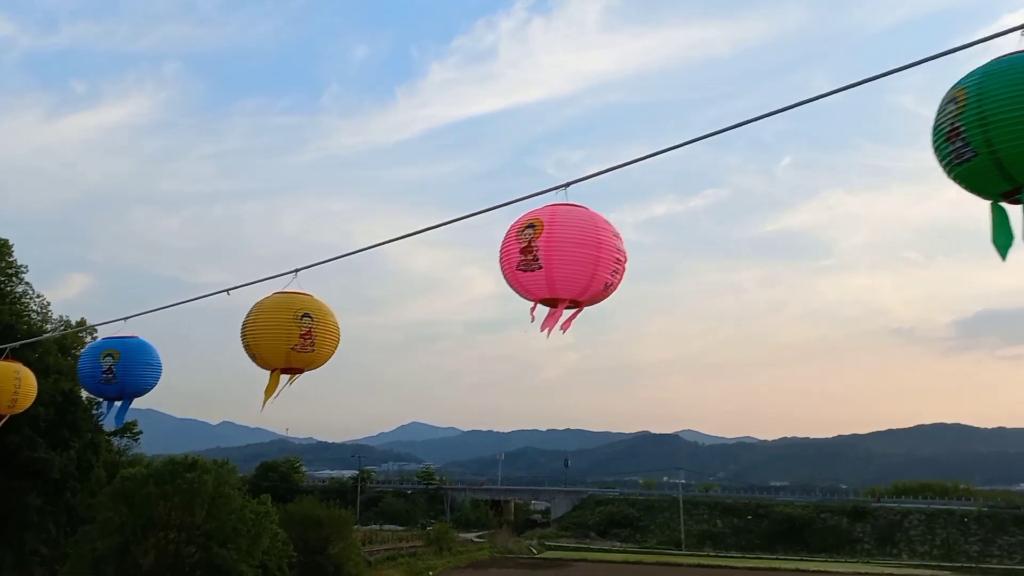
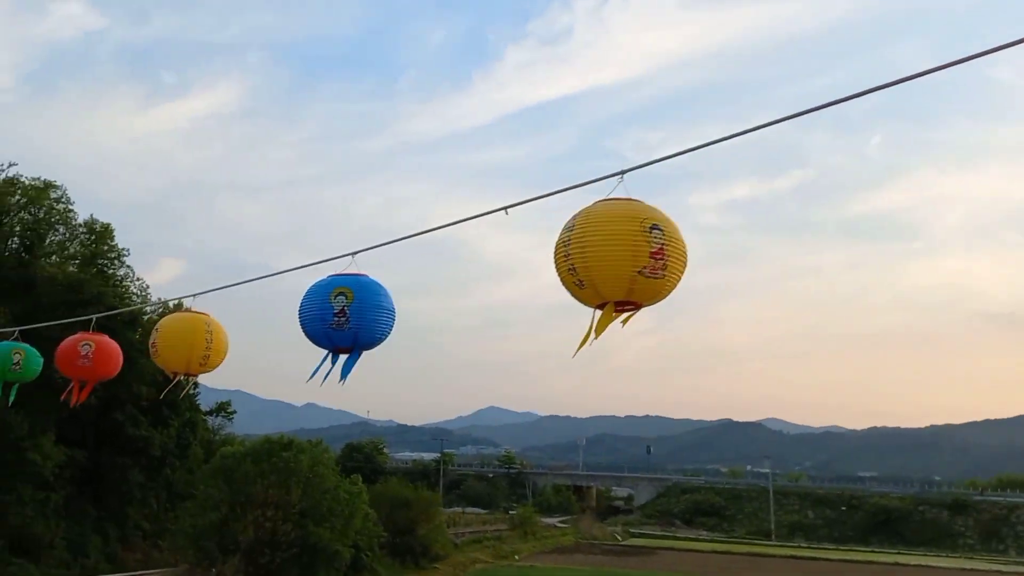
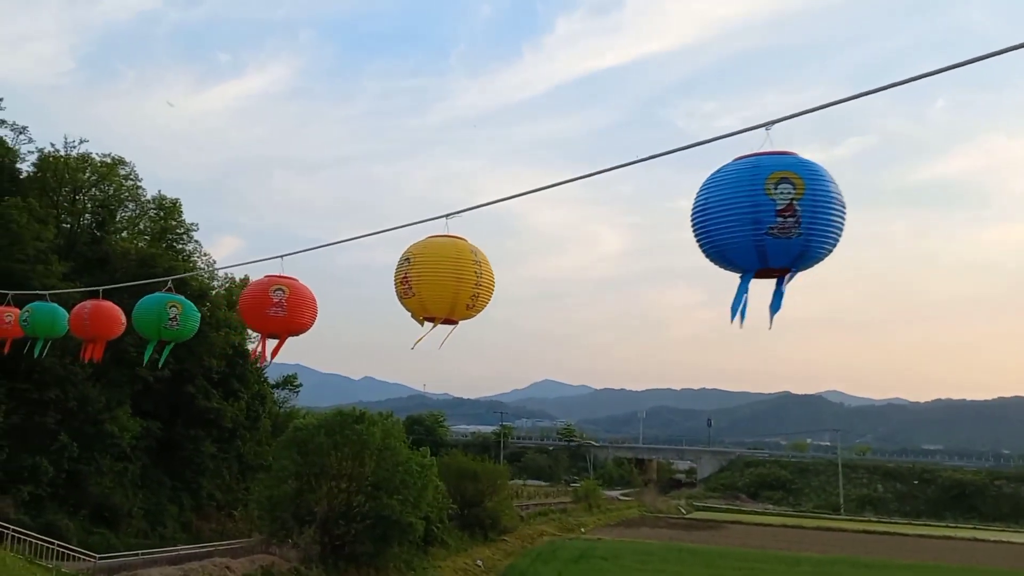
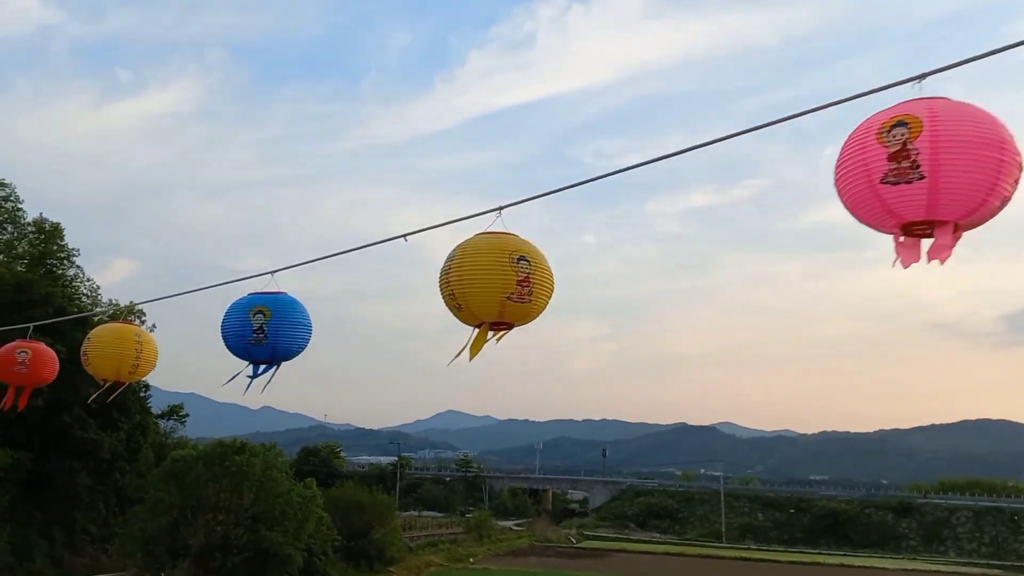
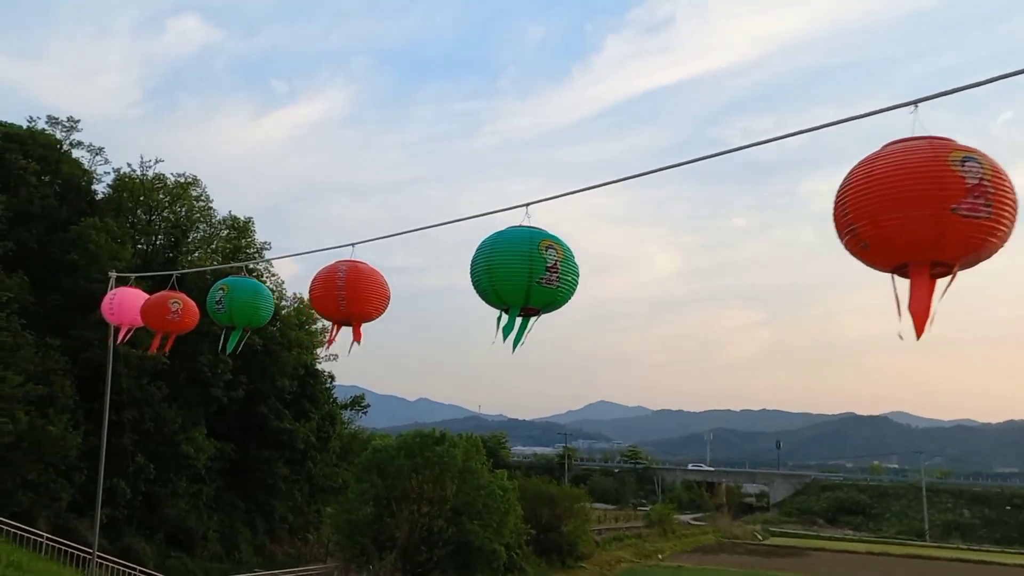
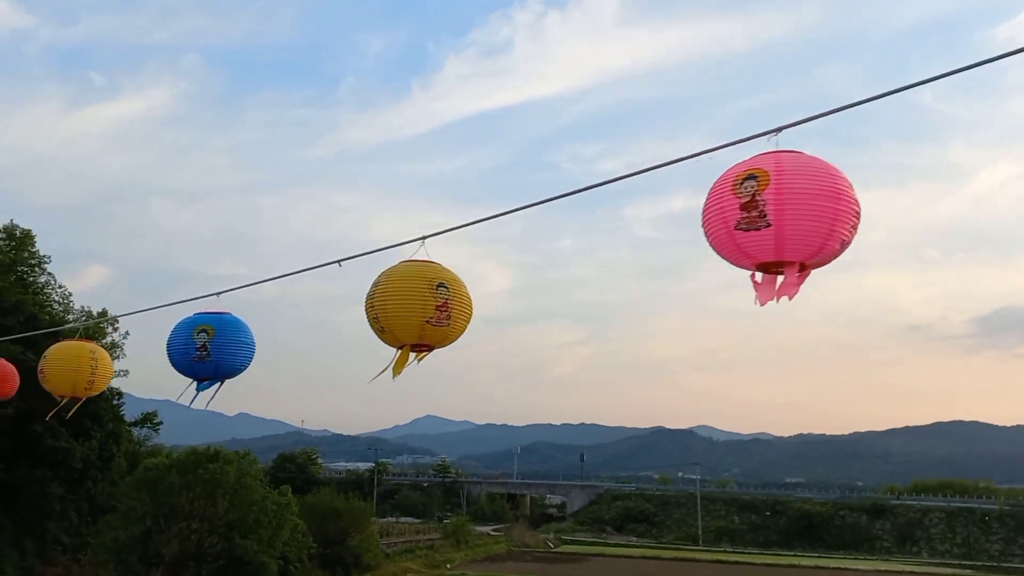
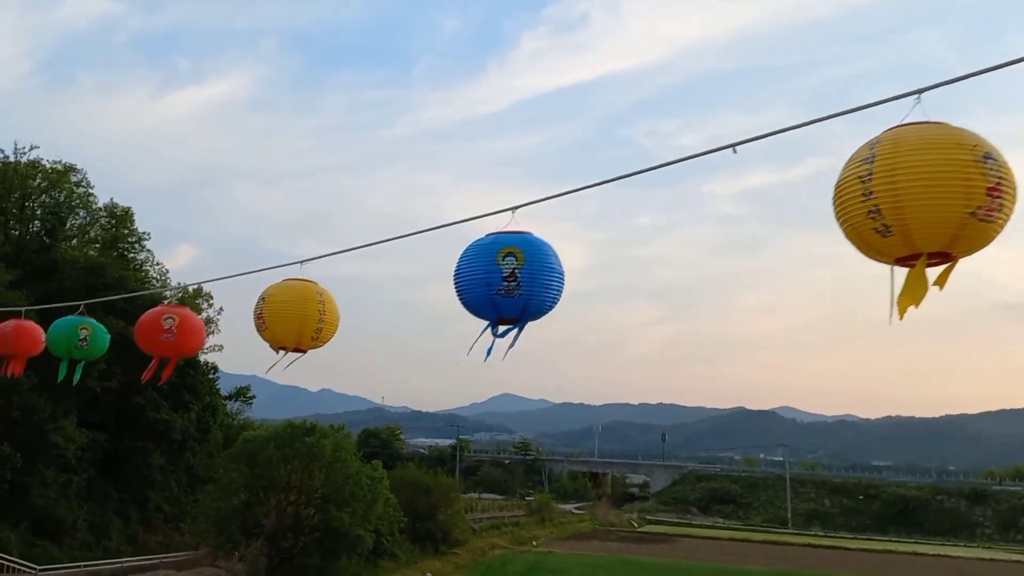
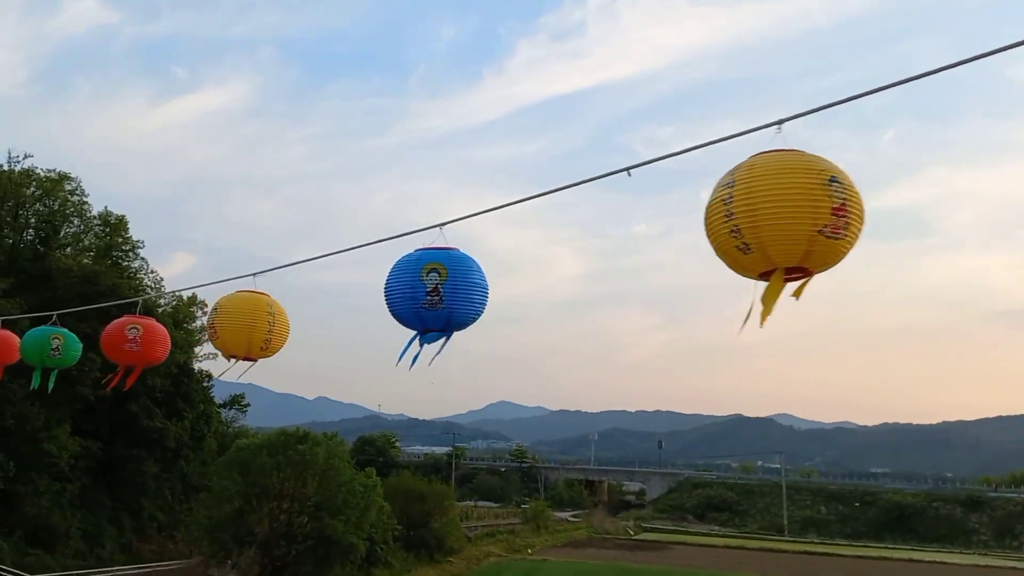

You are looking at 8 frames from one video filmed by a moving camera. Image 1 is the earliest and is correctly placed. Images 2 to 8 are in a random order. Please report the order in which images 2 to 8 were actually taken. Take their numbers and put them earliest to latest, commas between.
6, 4, 2, 8, 7, 3, 5
